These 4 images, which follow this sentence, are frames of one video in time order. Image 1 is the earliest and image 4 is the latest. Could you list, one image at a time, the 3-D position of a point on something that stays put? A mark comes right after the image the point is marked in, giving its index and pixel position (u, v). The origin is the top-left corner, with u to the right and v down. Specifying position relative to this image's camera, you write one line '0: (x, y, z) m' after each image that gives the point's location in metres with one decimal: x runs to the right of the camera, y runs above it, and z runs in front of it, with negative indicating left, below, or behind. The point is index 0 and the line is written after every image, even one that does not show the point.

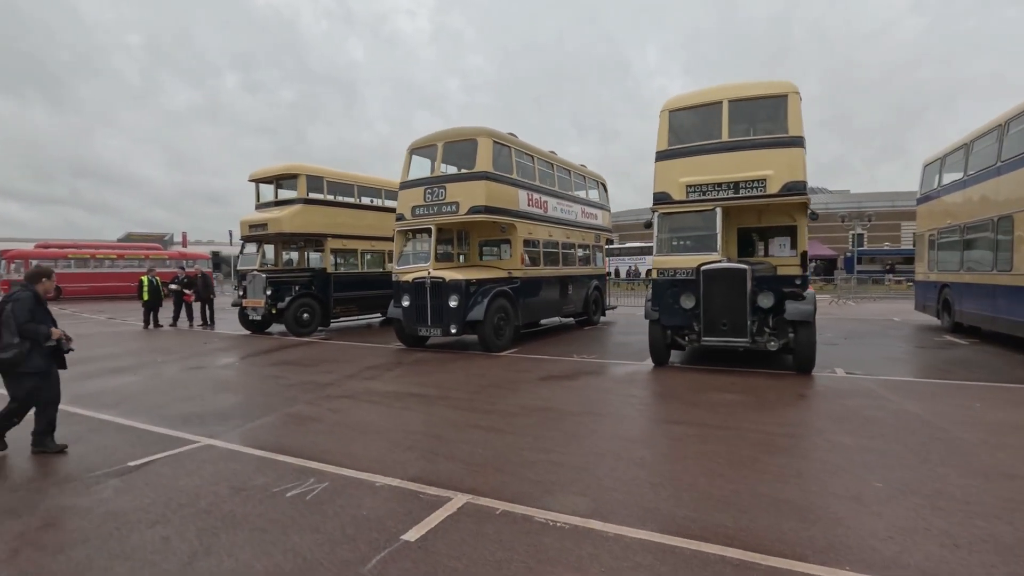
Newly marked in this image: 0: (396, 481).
0: (-1.0, -1.6, +4.5) m
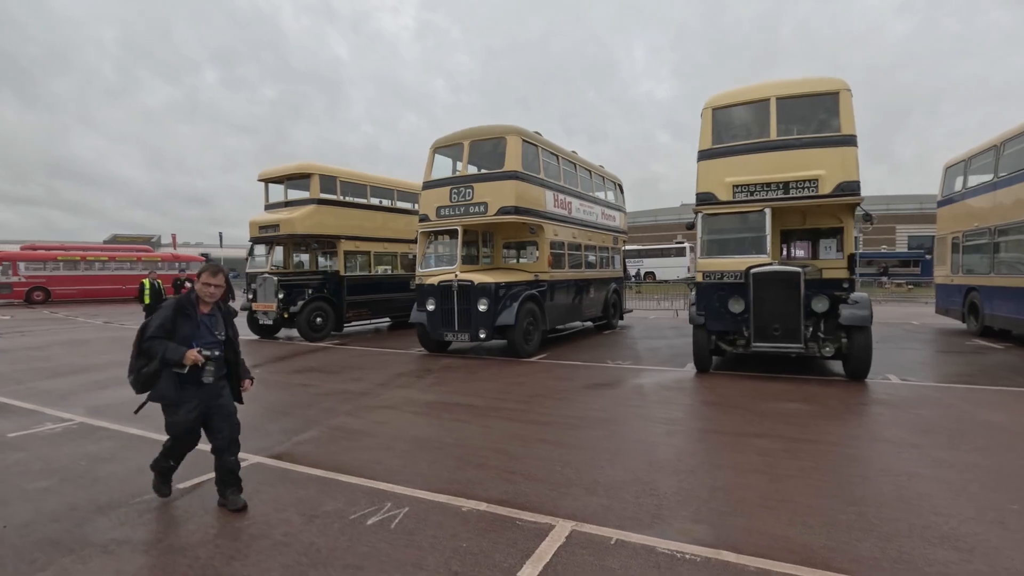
0: (-0.2, -1.7, +4.1) m
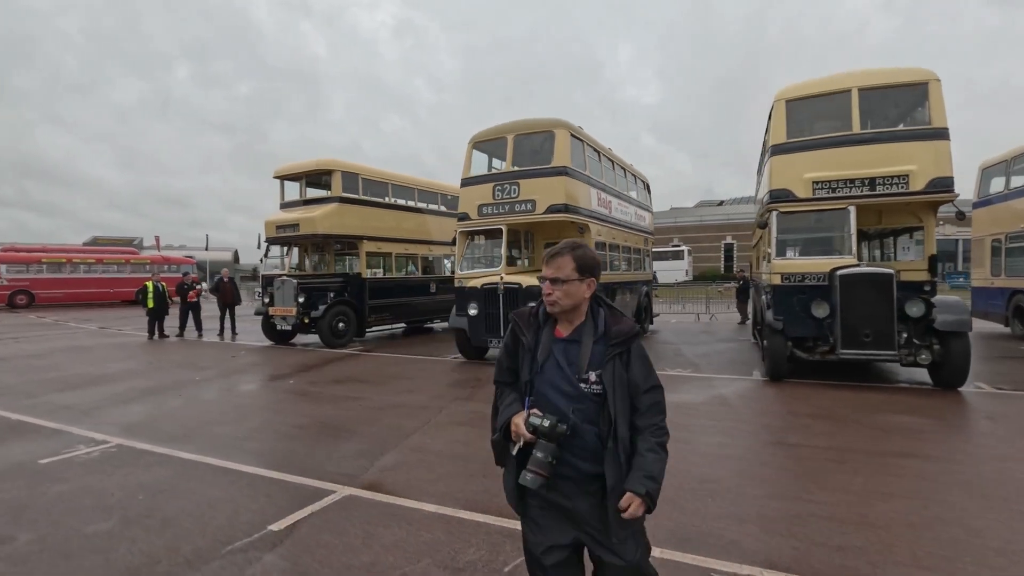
0: (+0.9, -1.7, +3.4) m
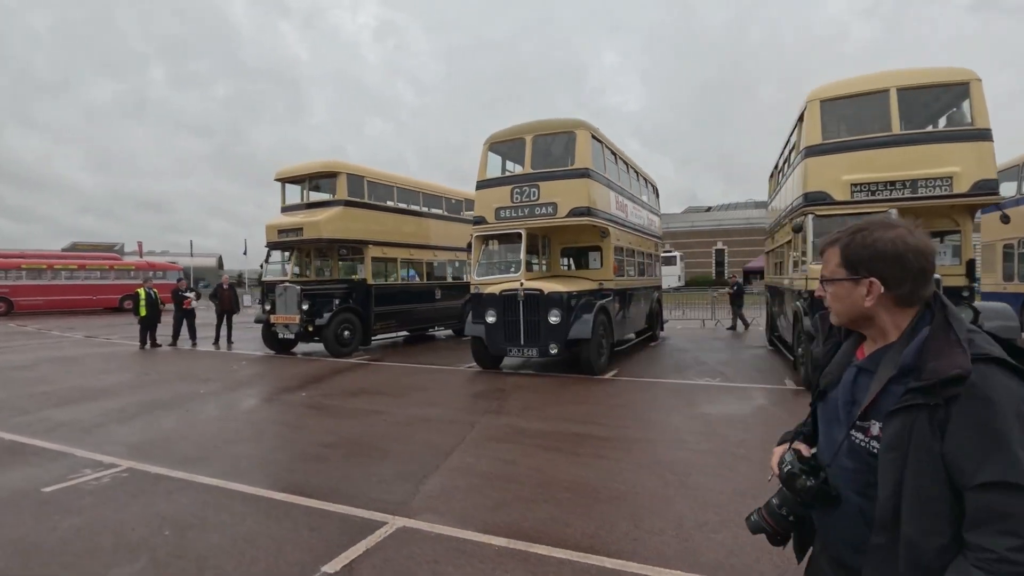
0: (+1.5, -1.7, +3.0) m
